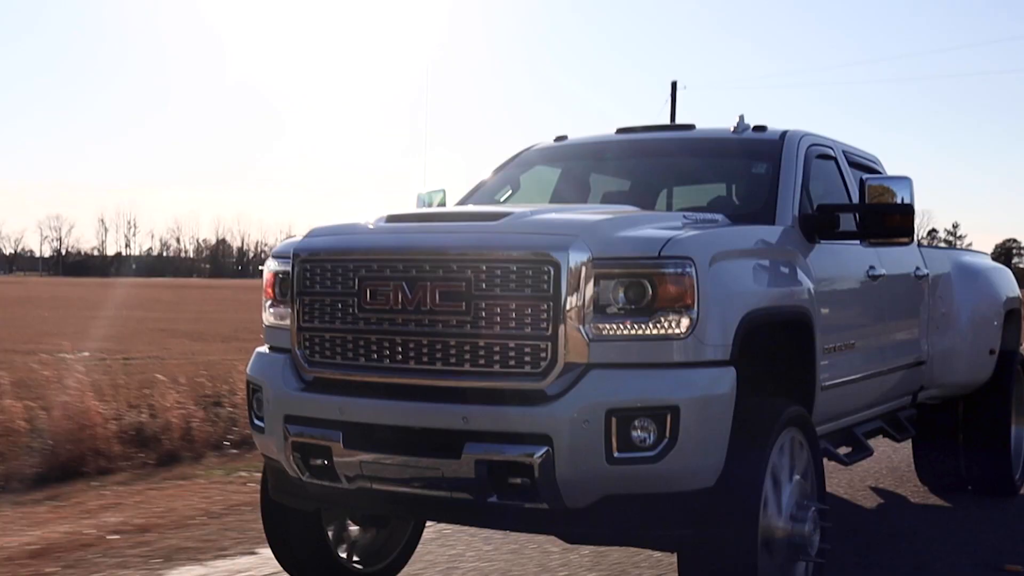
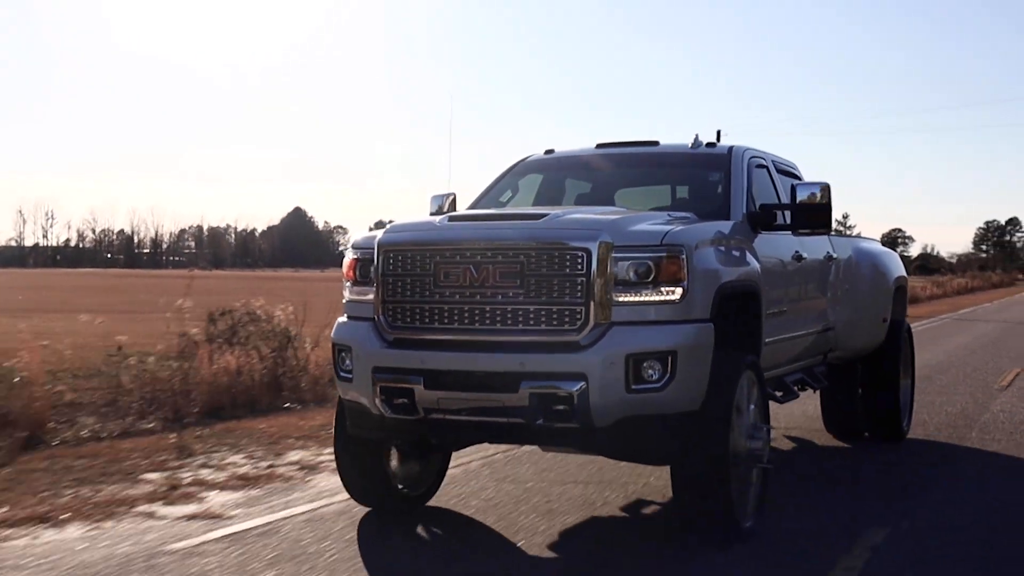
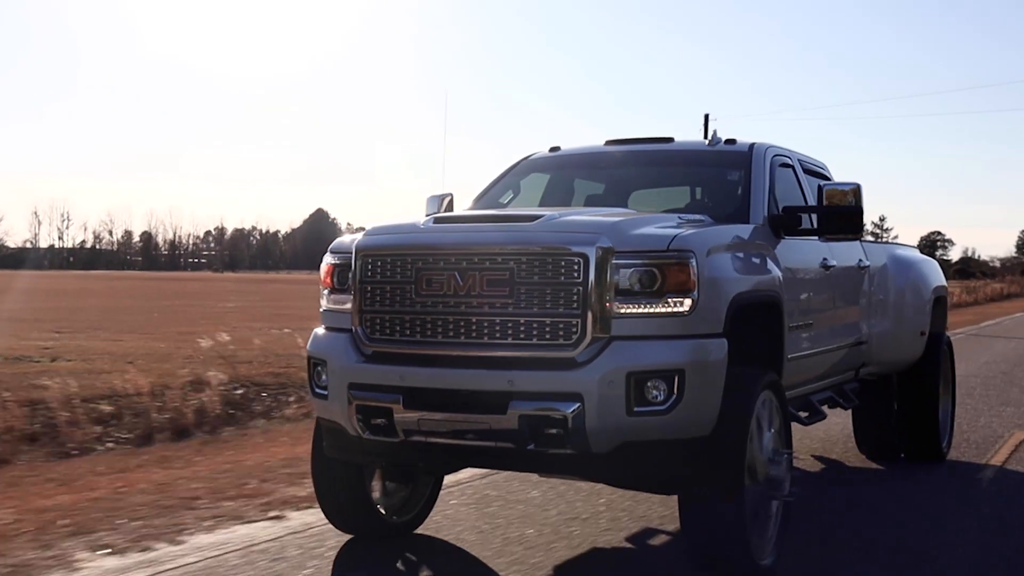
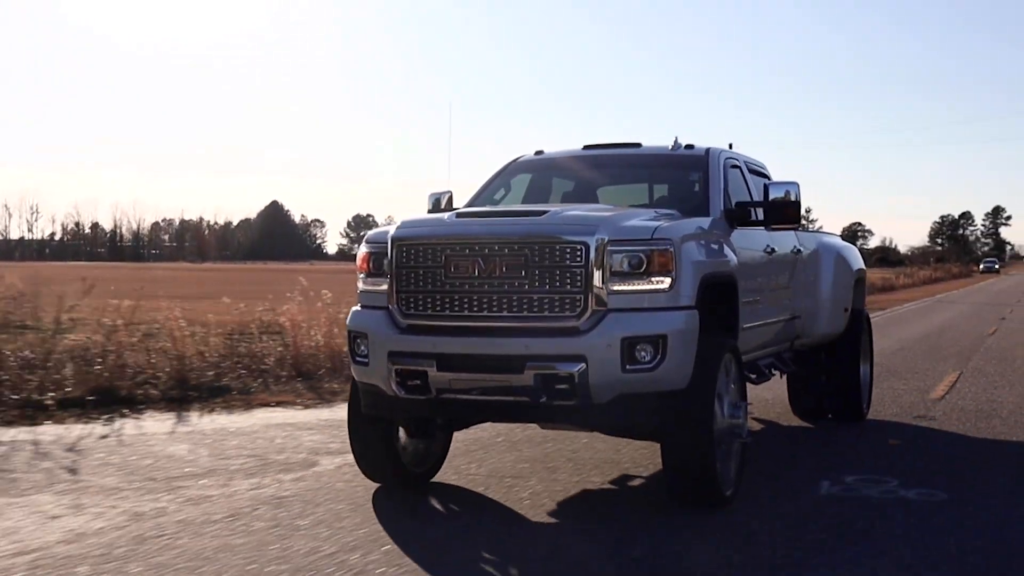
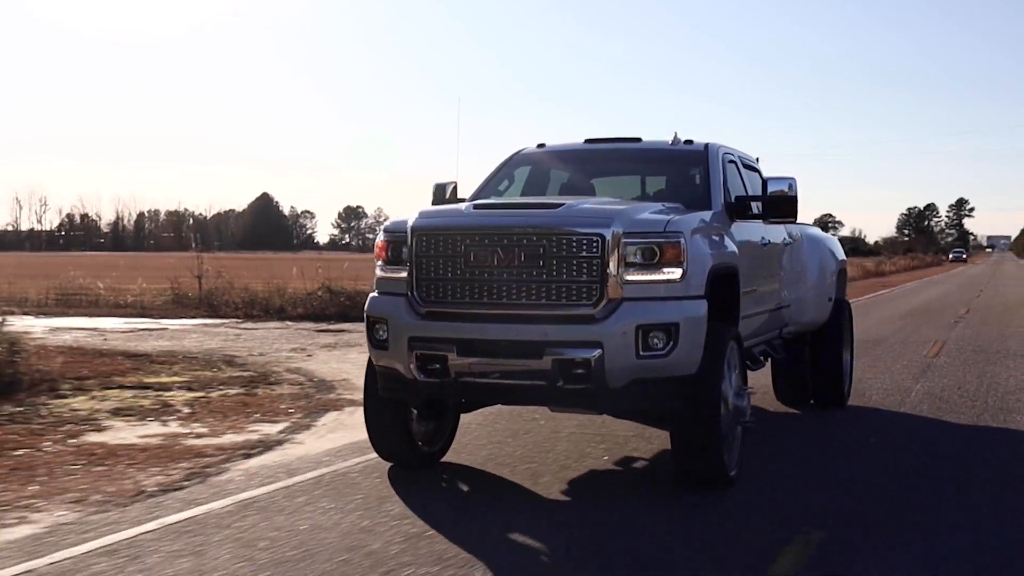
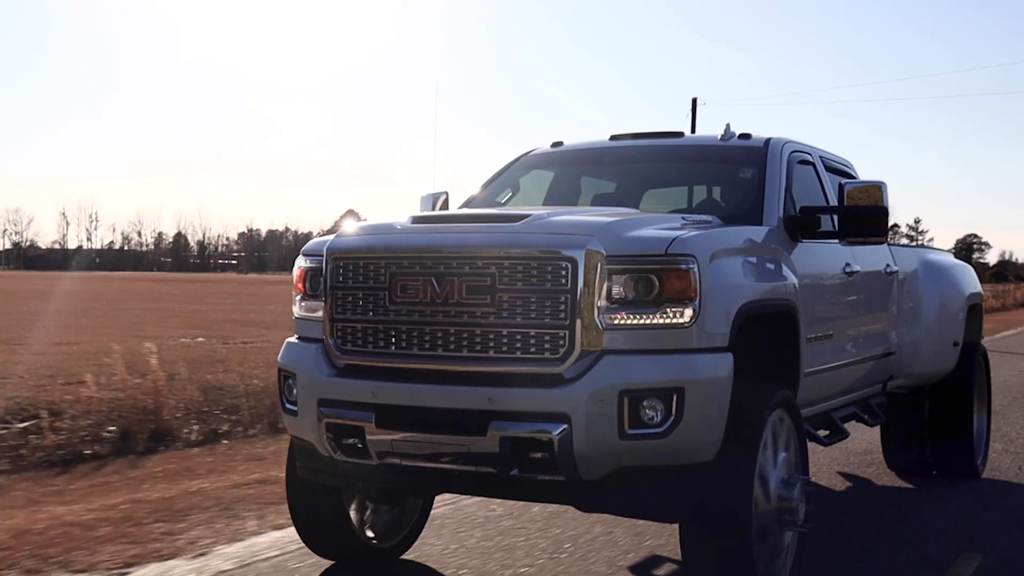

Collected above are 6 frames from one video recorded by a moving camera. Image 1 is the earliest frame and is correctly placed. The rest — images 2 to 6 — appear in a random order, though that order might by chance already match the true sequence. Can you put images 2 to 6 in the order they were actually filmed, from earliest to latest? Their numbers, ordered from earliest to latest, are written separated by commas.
6, 3, 2, 4, 5
